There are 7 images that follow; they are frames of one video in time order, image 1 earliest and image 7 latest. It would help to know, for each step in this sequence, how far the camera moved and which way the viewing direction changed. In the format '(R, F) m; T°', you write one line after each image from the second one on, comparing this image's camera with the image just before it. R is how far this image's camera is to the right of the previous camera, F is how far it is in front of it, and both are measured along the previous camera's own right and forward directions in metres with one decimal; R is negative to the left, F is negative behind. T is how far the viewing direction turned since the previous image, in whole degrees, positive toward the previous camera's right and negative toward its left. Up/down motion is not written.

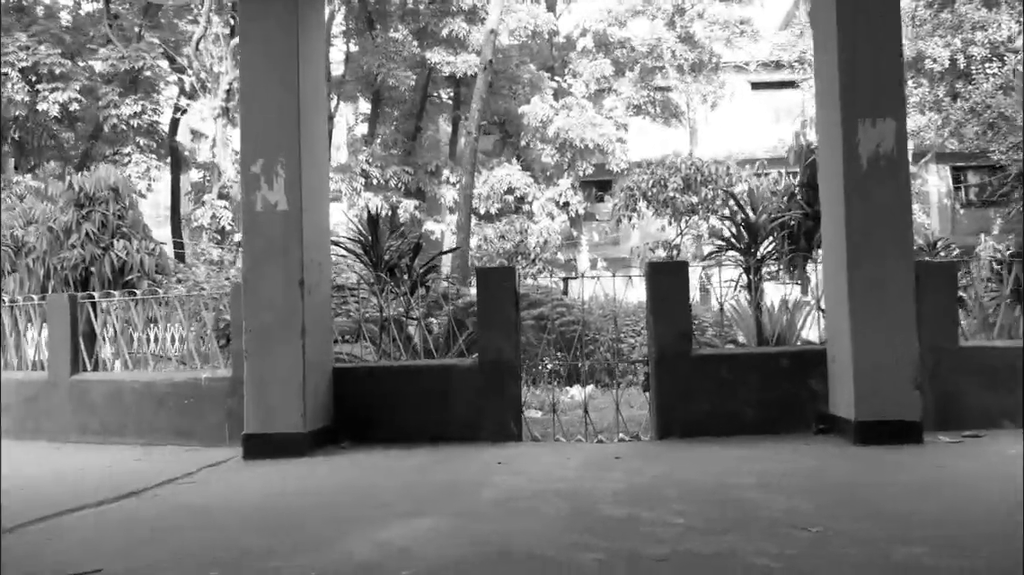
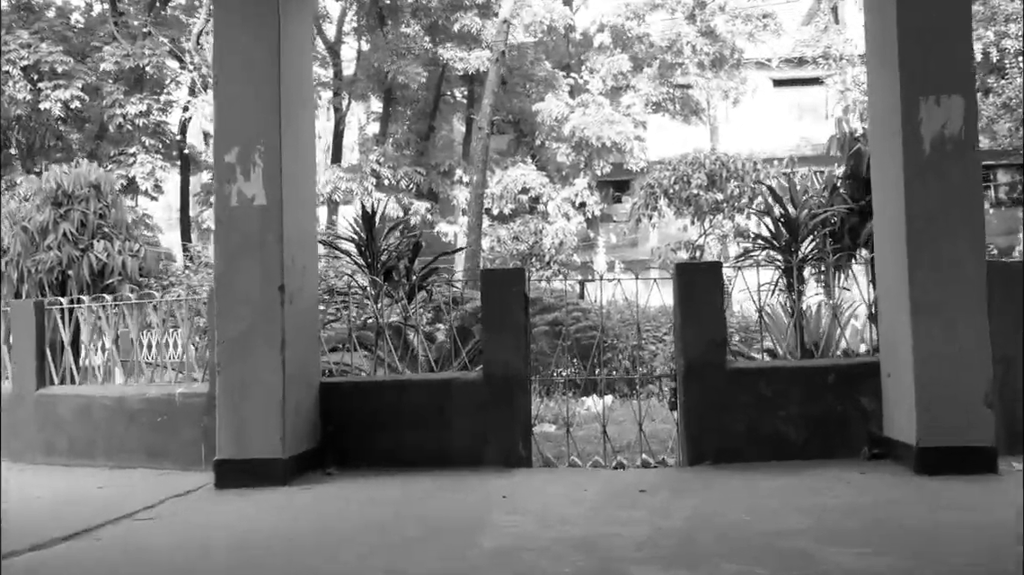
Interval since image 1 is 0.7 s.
(0.0, +0.6) m; -1°
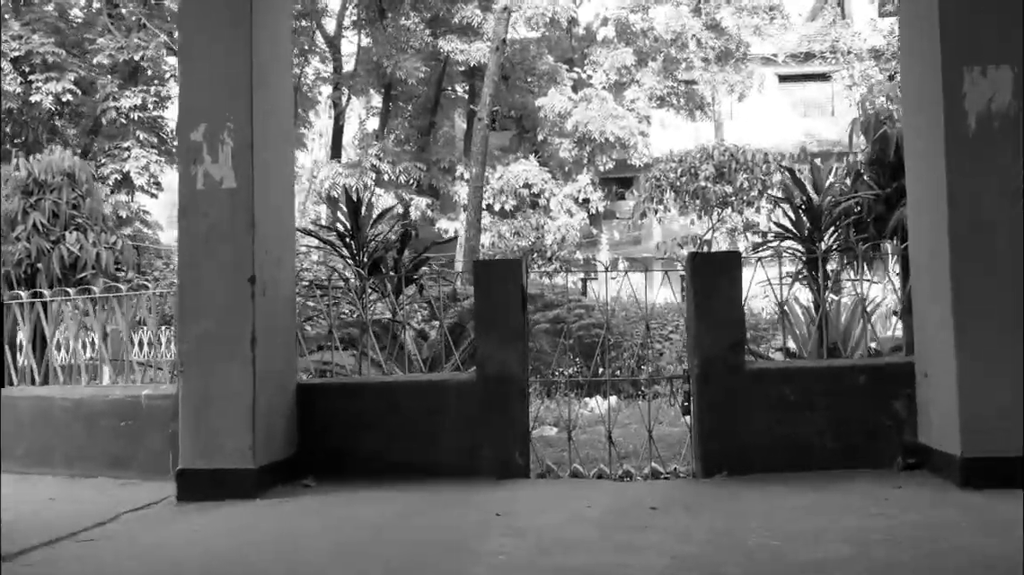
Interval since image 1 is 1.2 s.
(0.0, +0.4) m; 0°
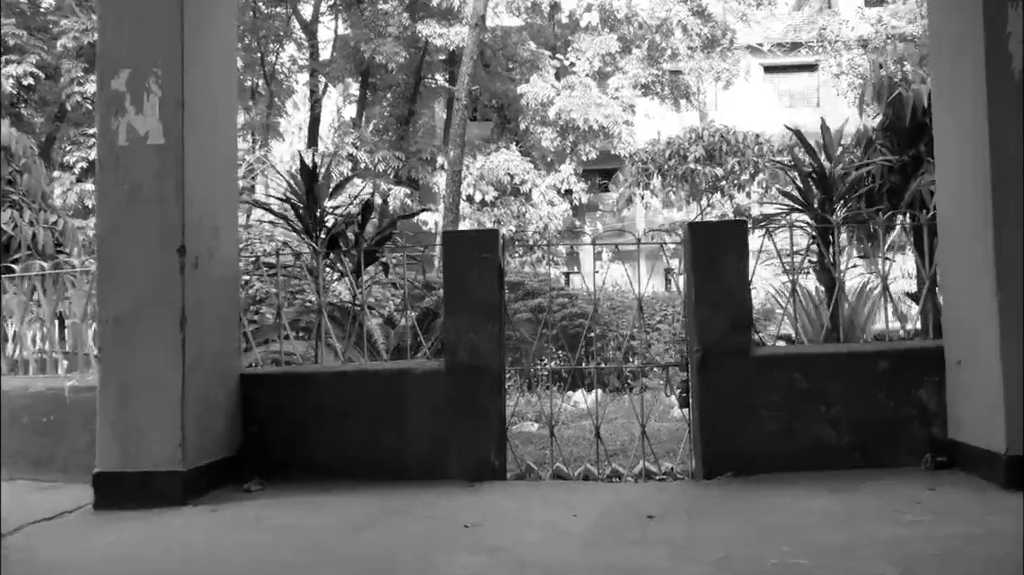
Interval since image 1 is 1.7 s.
(0.0, +0.6) m; +1°
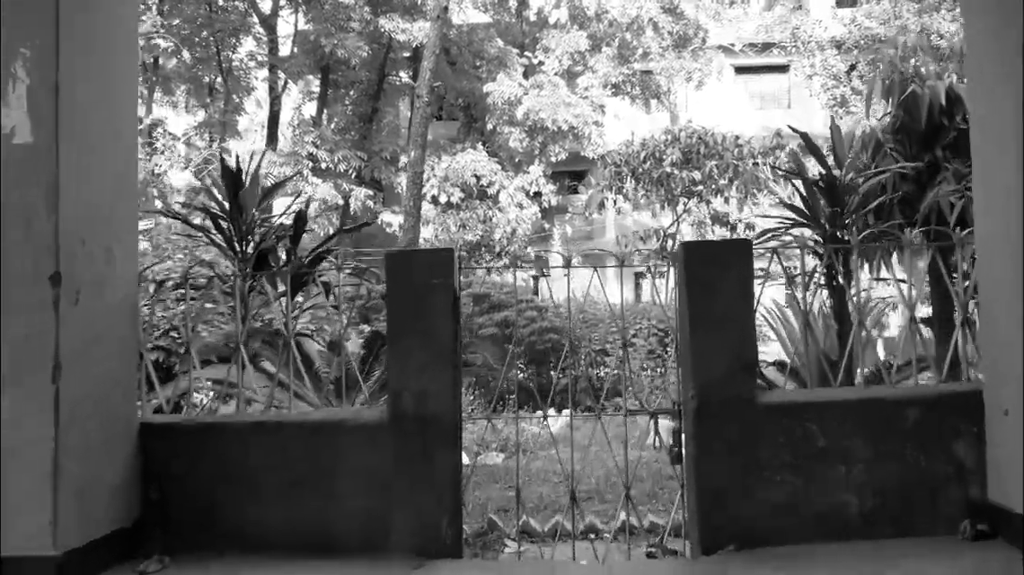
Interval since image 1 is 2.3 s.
(0.0, +0.7) m; +2°
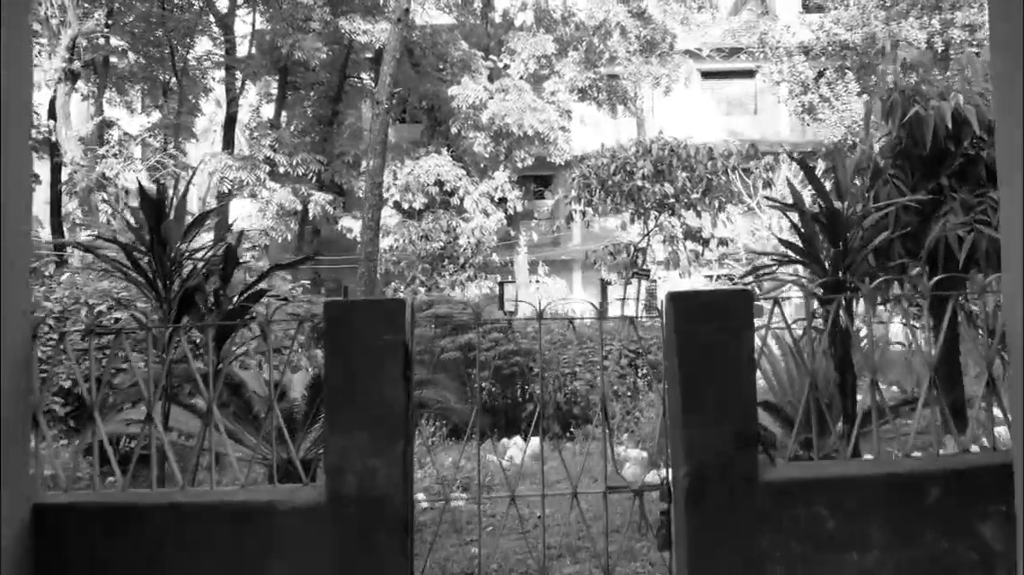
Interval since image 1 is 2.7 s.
(0.0, +0.5) m; +2°
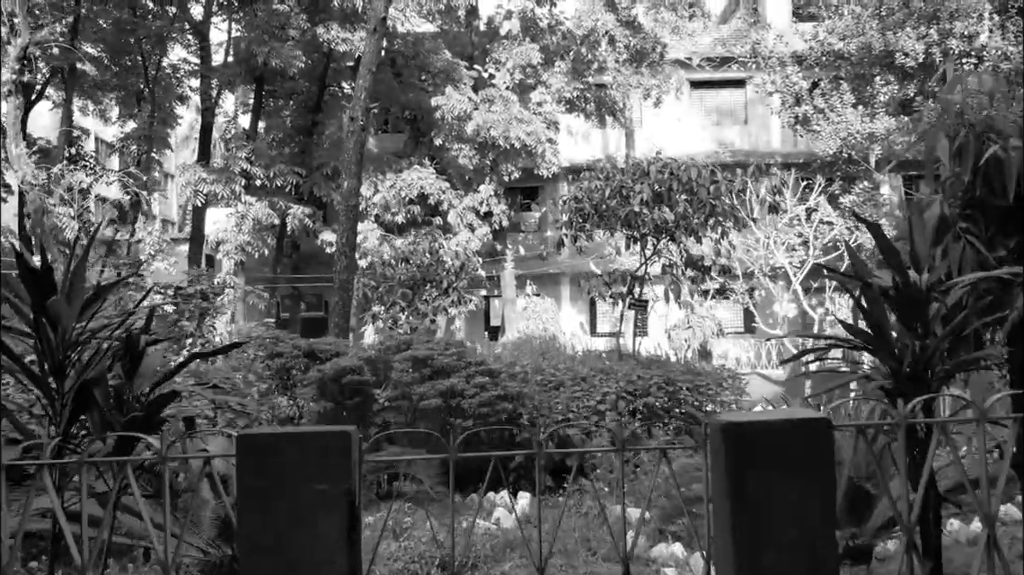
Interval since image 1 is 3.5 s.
(0.0, +0.8) m; +1°
